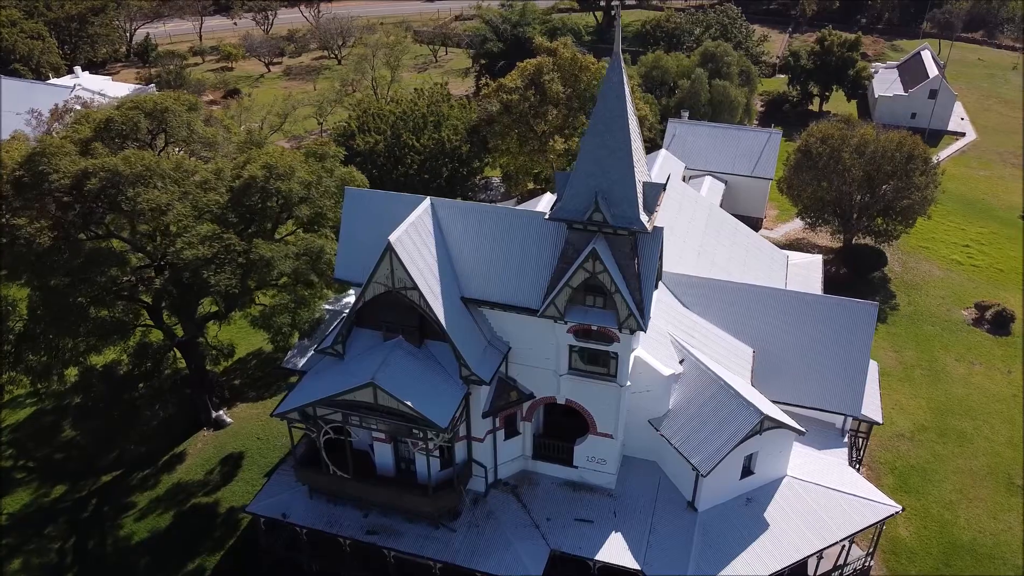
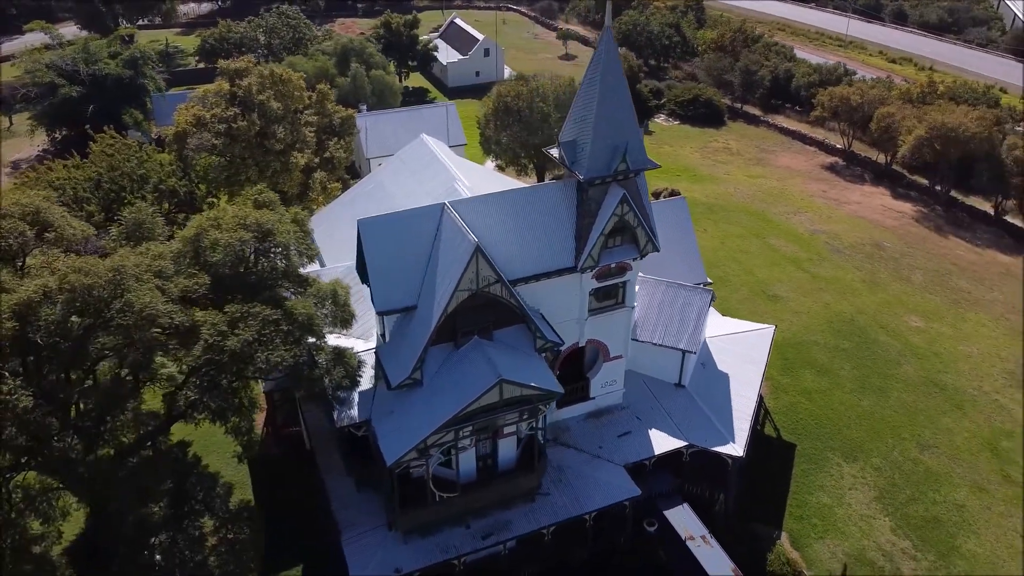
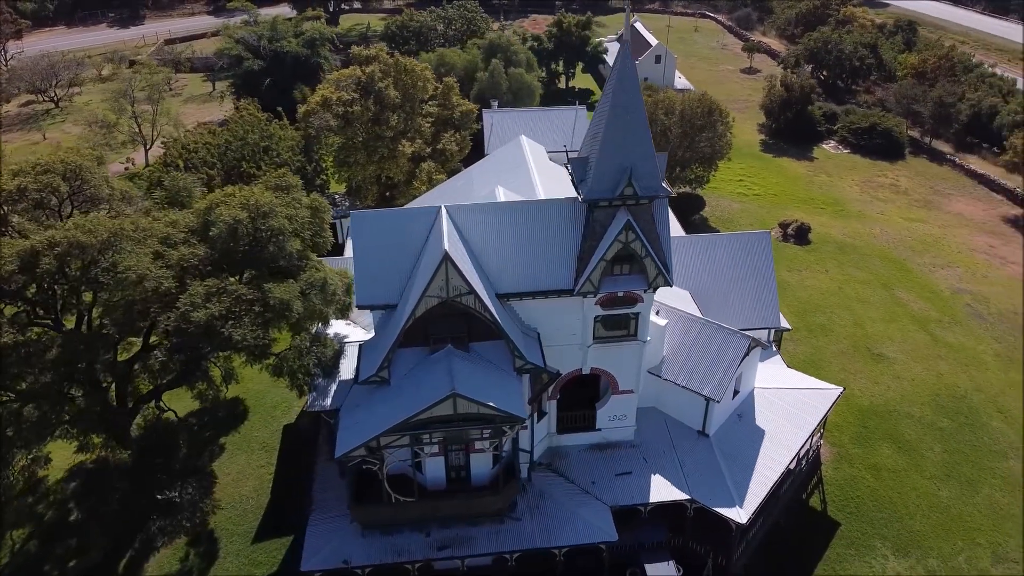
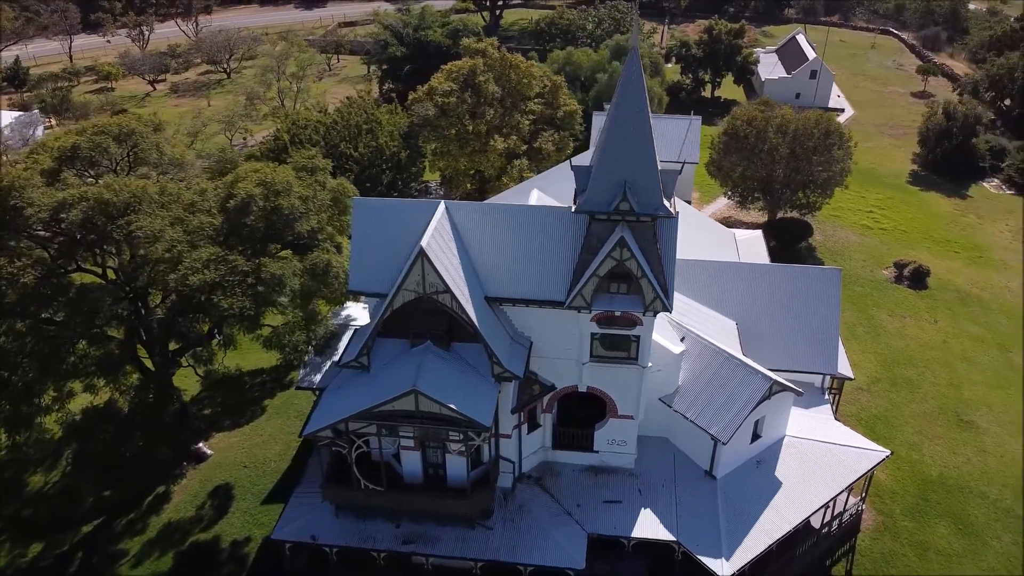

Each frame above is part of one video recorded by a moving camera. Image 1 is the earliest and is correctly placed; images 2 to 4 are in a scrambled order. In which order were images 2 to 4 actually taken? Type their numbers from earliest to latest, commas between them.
4, 3, 2
